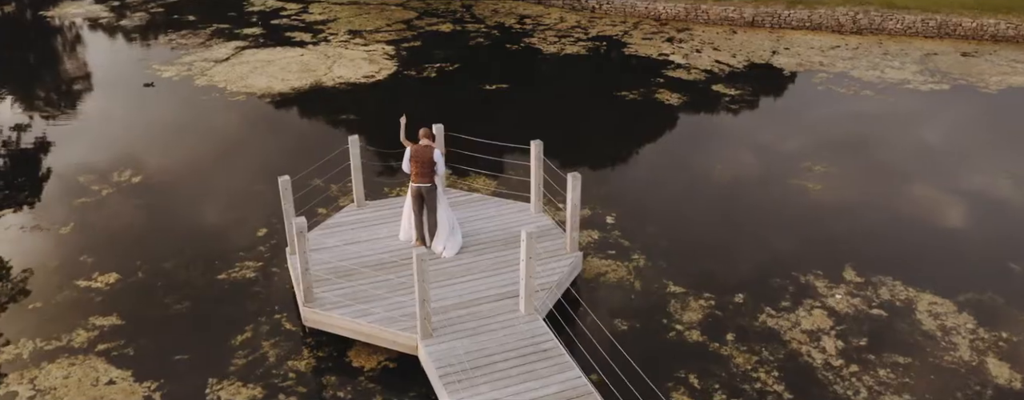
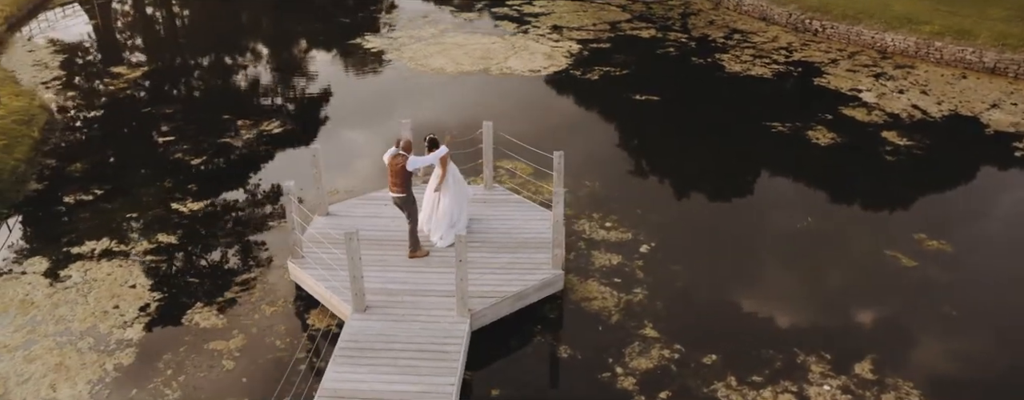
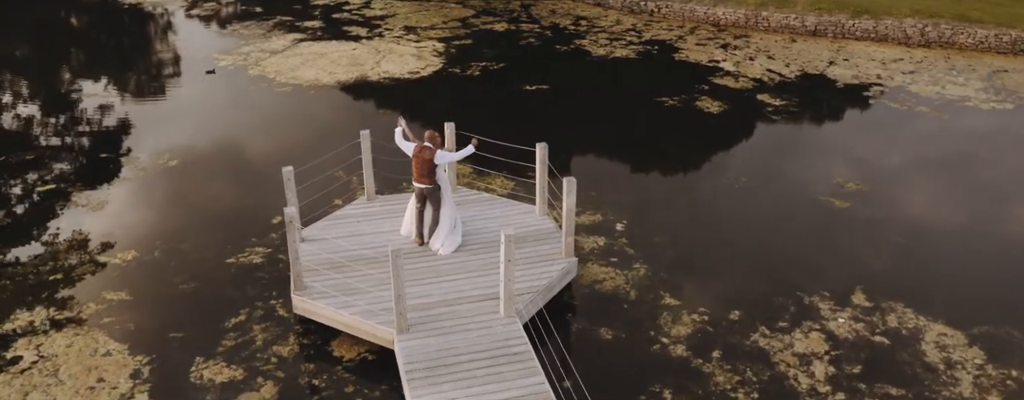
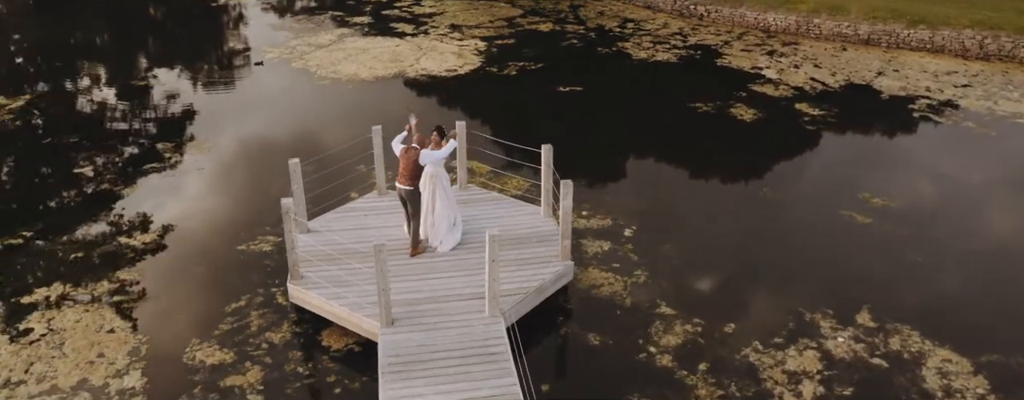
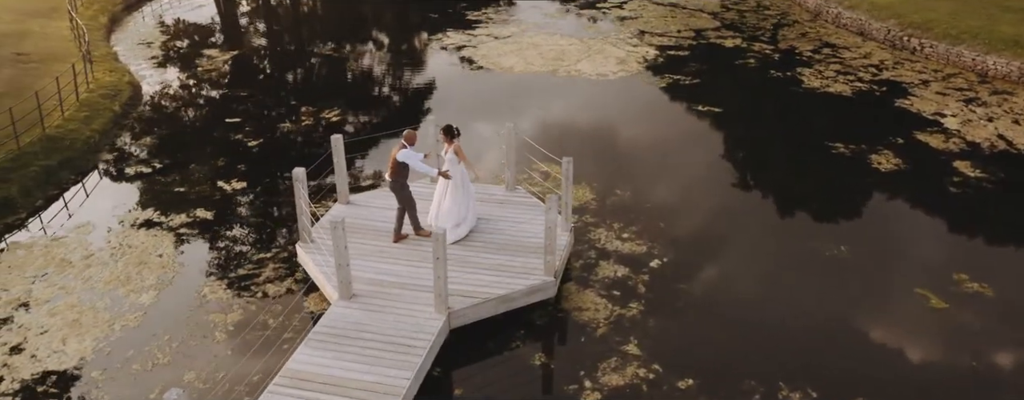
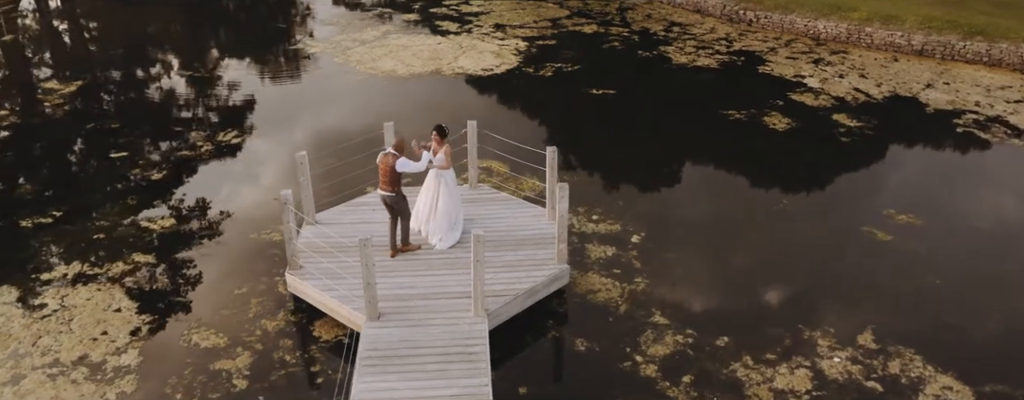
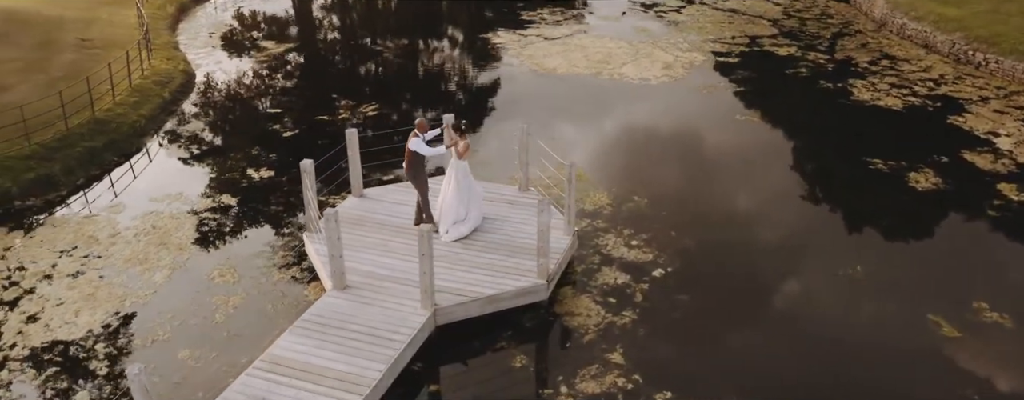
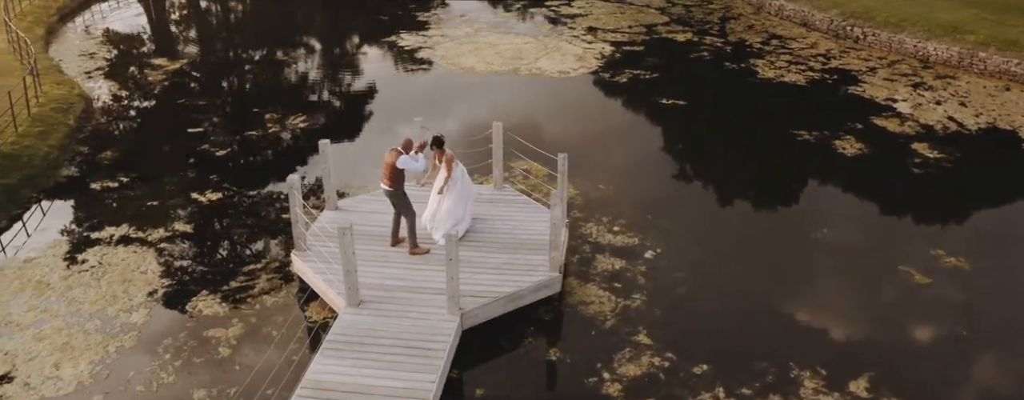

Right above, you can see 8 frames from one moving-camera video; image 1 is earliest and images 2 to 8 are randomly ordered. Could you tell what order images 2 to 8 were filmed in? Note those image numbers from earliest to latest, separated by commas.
3, 4, 6, 2, 8, 5, 7
